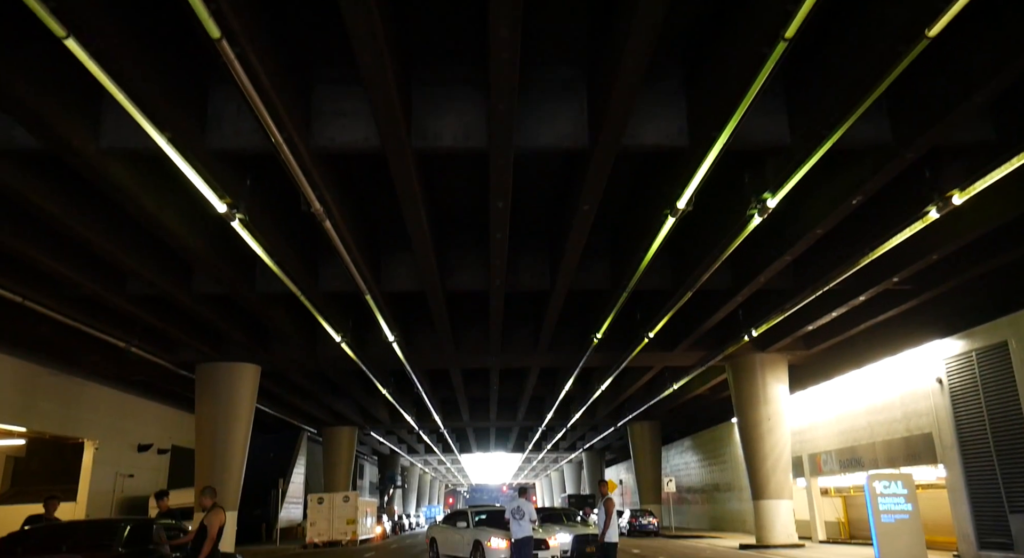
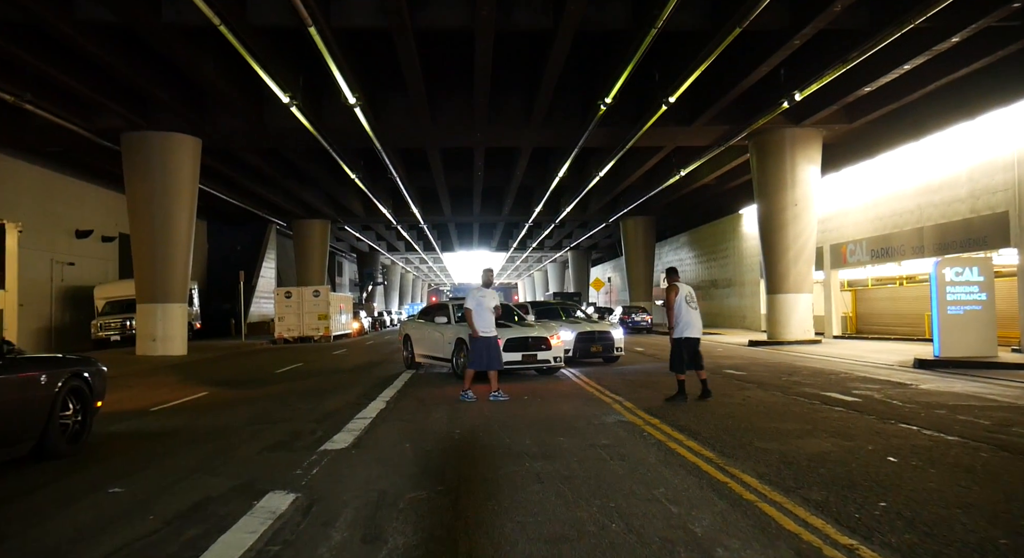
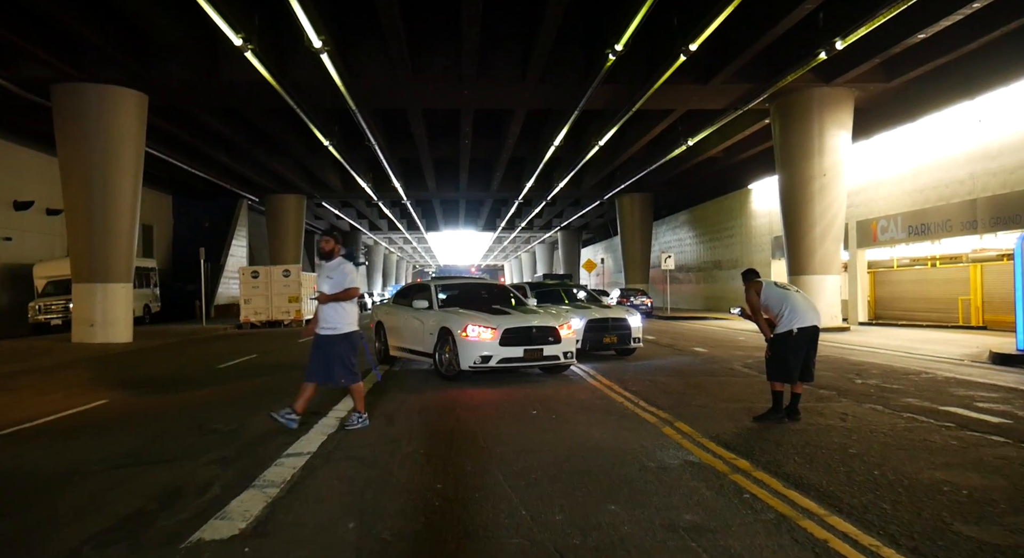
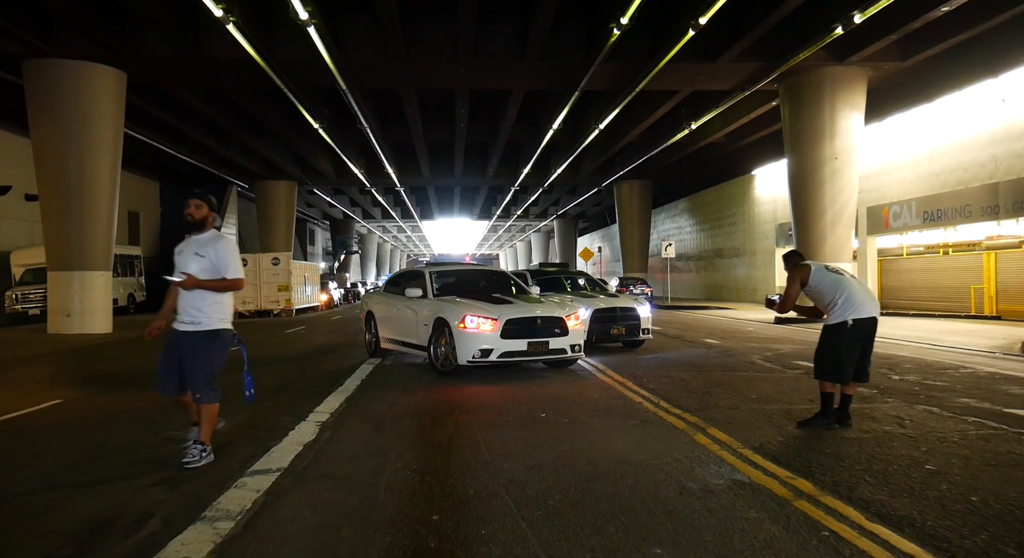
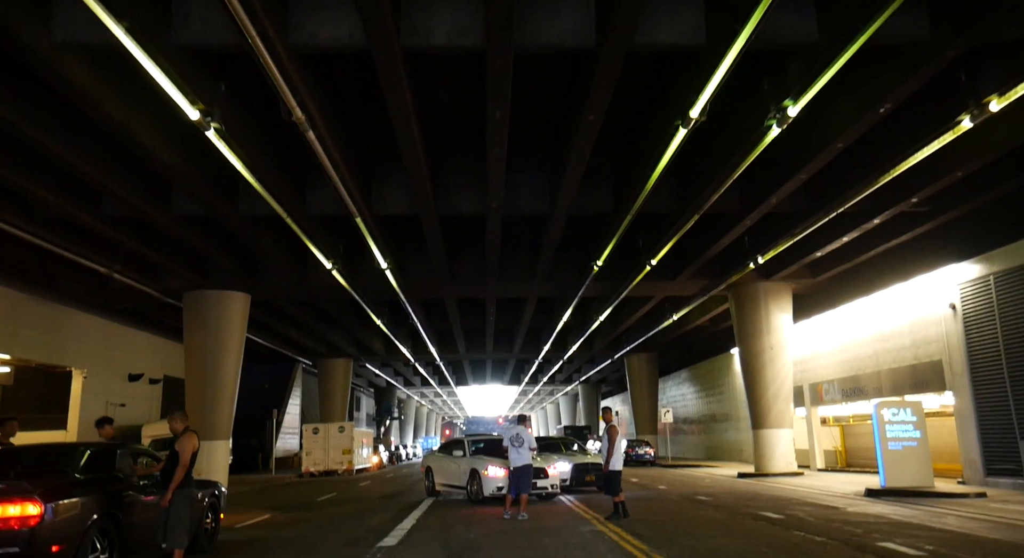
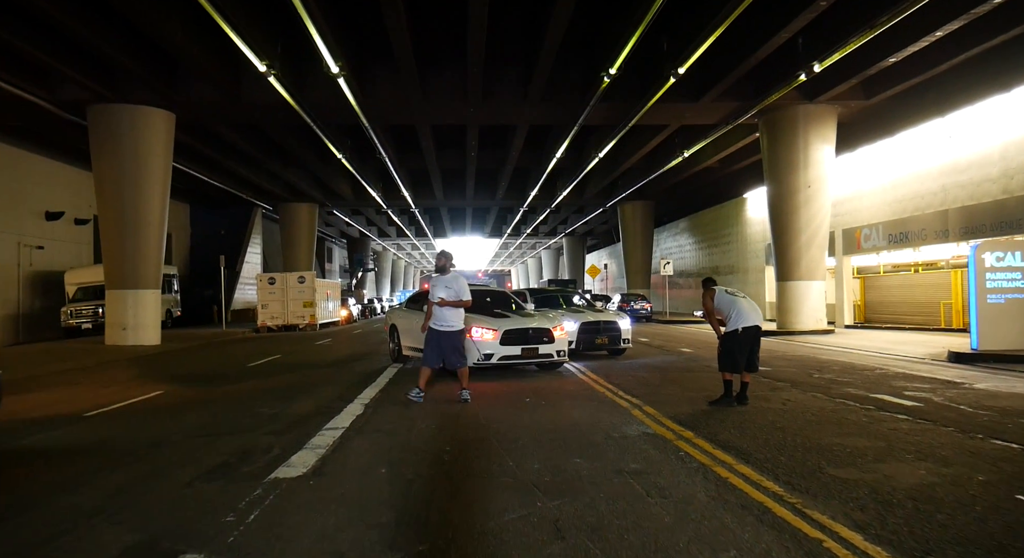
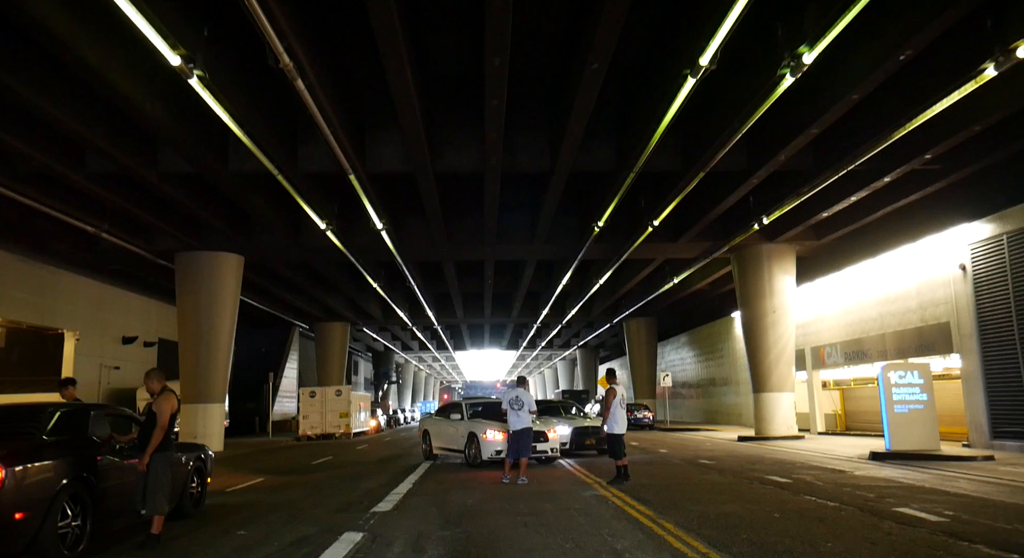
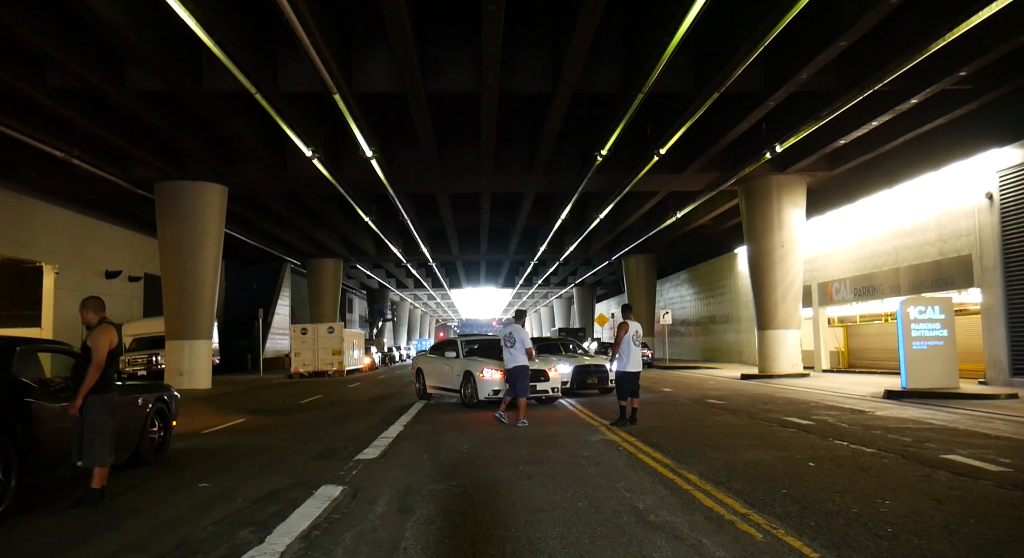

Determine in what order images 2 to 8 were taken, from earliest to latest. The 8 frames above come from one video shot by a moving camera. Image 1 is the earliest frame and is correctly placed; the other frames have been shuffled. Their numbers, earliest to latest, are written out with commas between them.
5, 7, 8, 2, 6, 3, 4
